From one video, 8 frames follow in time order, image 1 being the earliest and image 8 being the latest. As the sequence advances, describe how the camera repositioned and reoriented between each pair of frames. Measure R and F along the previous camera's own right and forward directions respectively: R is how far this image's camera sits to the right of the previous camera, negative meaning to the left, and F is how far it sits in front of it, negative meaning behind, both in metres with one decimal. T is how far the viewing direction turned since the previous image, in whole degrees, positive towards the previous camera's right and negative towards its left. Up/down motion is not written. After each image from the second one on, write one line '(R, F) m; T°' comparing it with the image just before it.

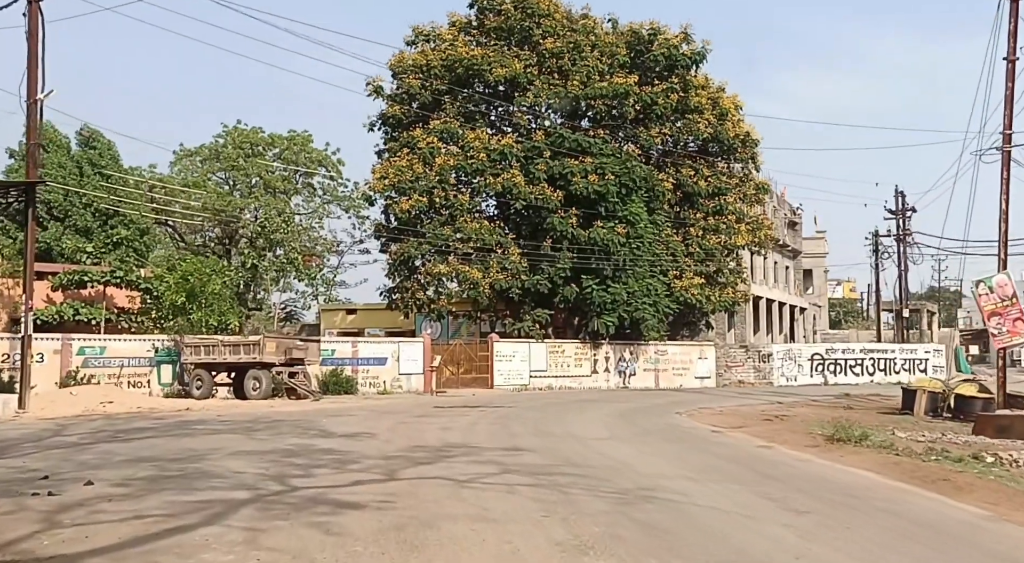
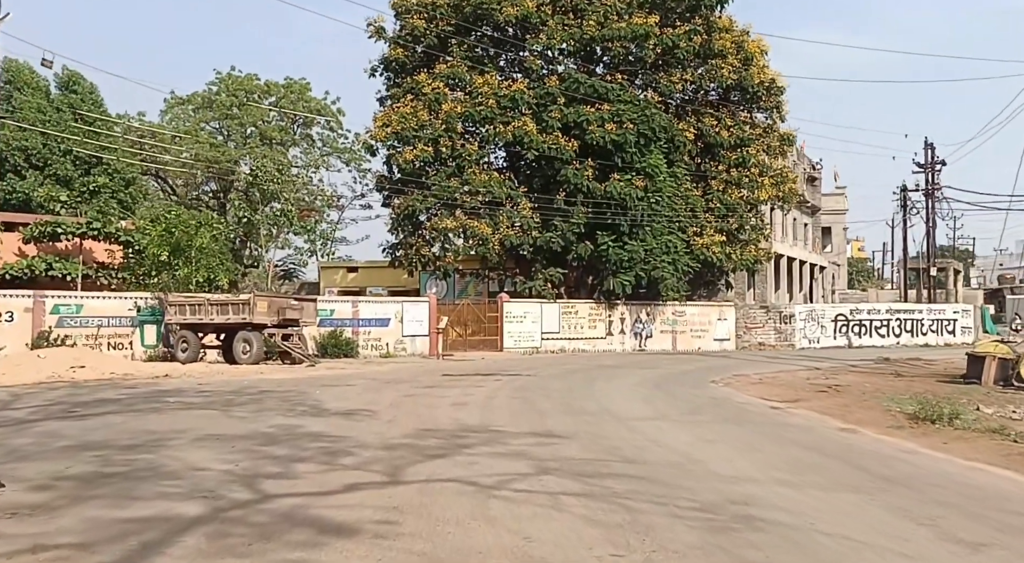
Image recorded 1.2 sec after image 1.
(-0.3, +2.6) m; 0°
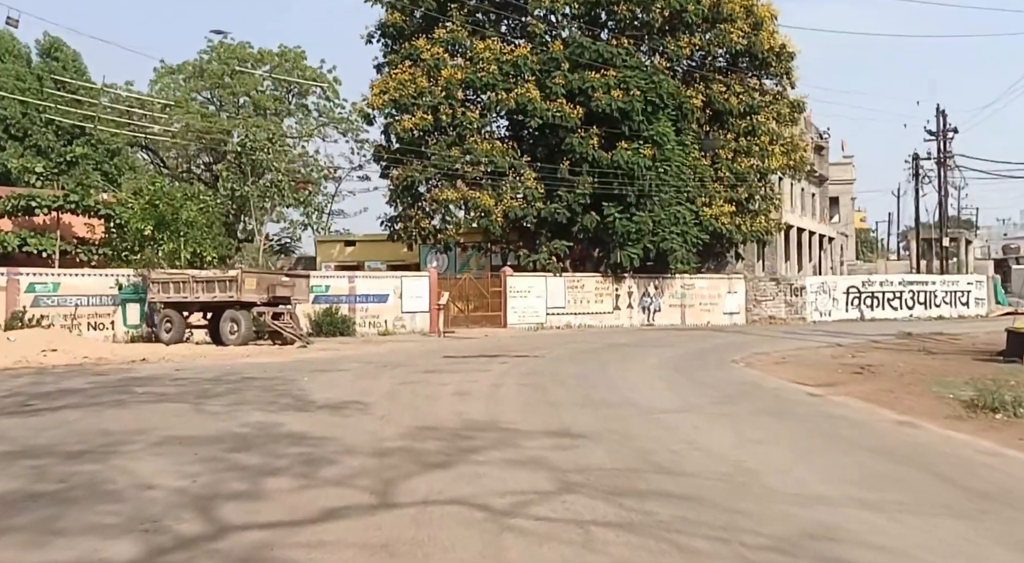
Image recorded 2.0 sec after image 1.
(-0.1, +1.6) m; 0°
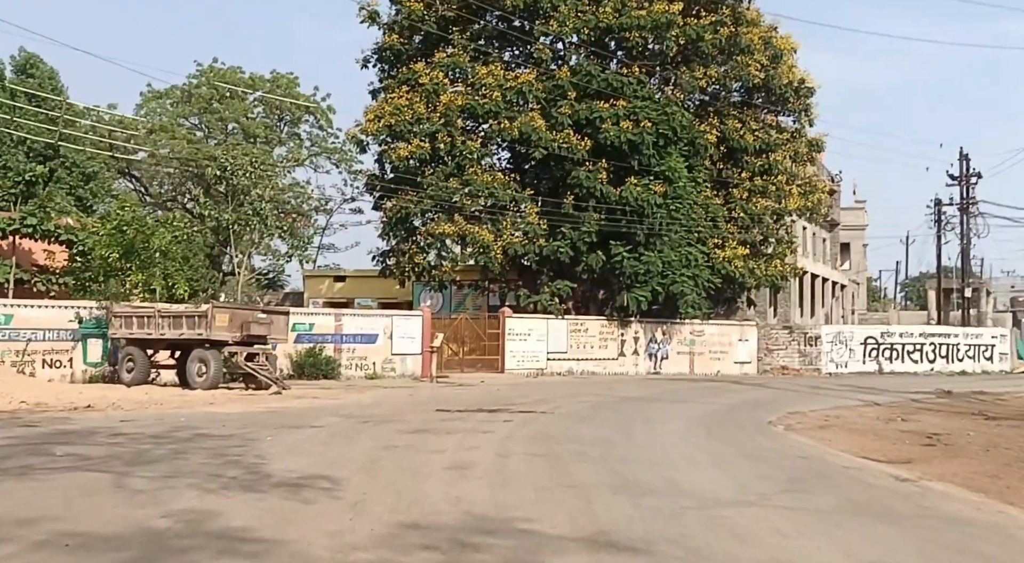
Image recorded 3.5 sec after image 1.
(-0.2, +2.7) m; 0°
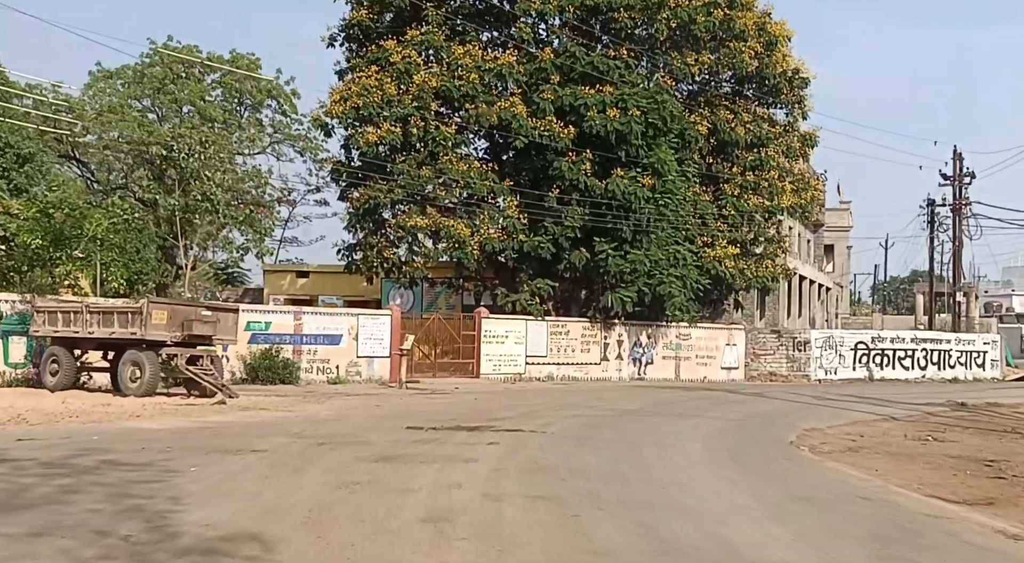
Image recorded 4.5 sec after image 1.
(-0.2, +2.6) m; +2°
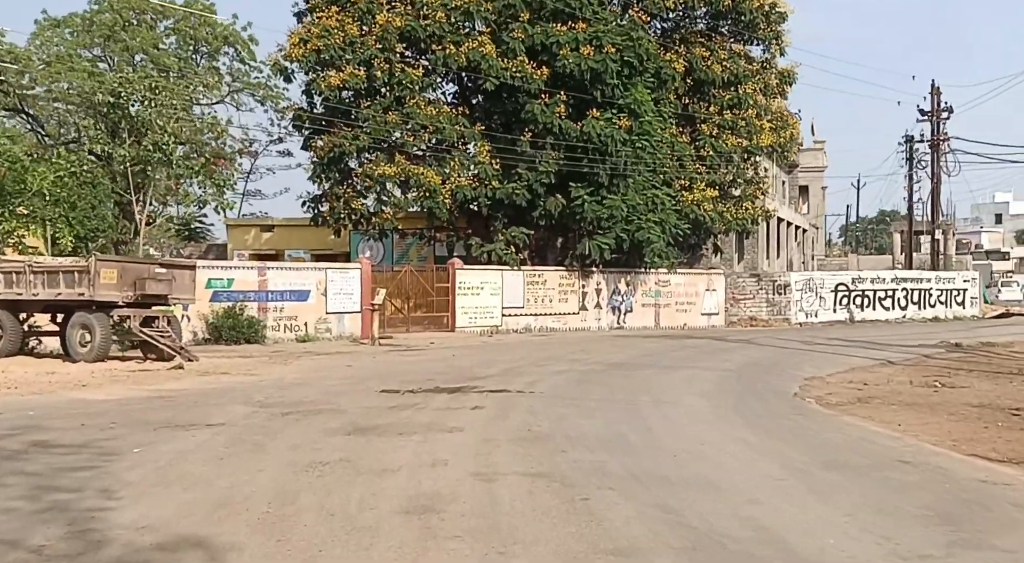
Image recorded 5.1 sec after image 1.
(-0.1, +1.3) m; +2°
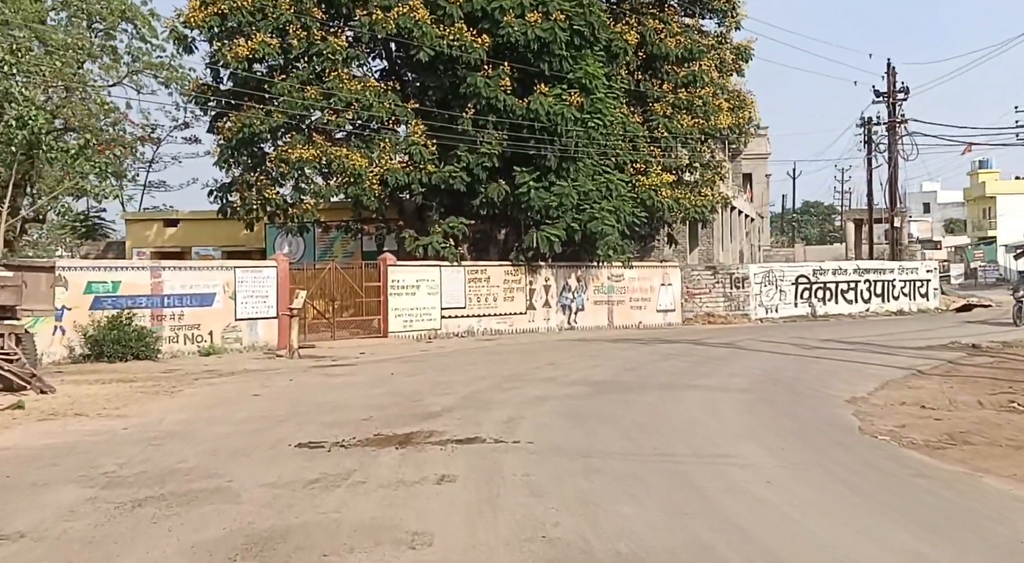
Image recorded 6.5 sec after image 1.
(-0.4, +4.1) m; +4°
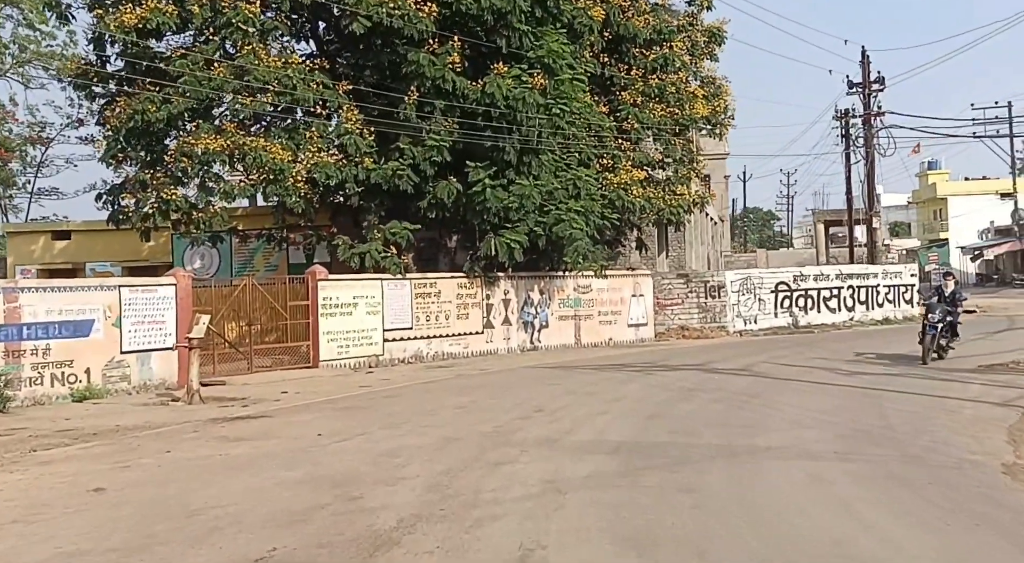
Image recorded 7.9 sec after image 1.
(-0.4, +4.8) m; +3°
